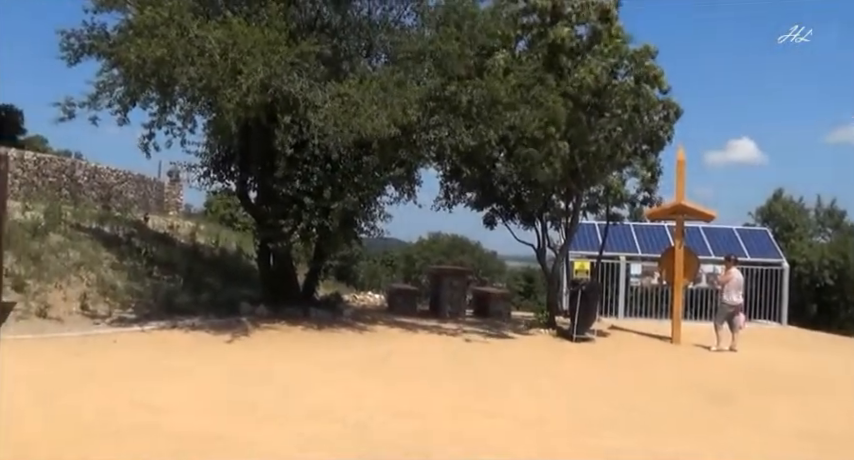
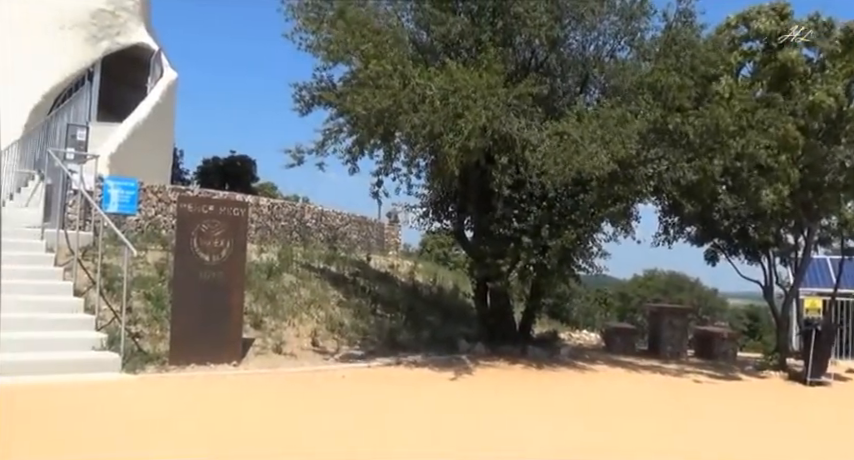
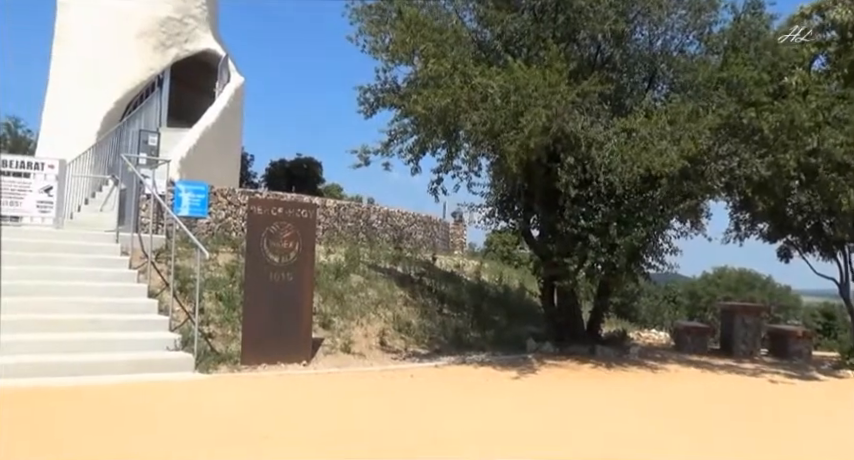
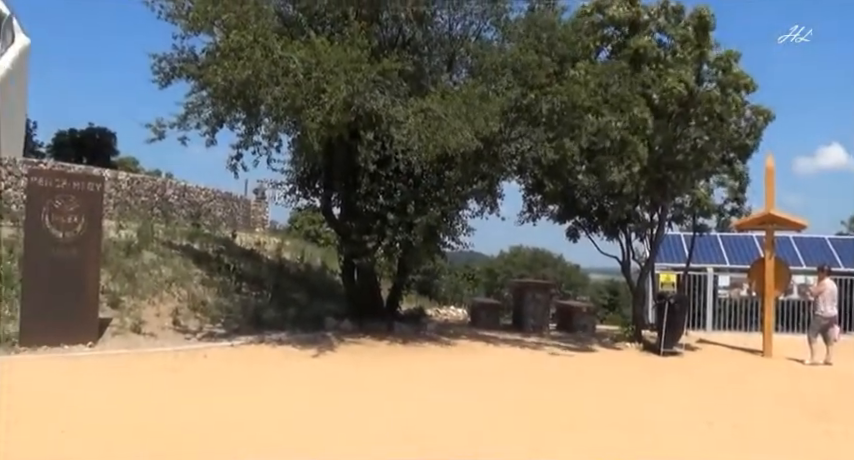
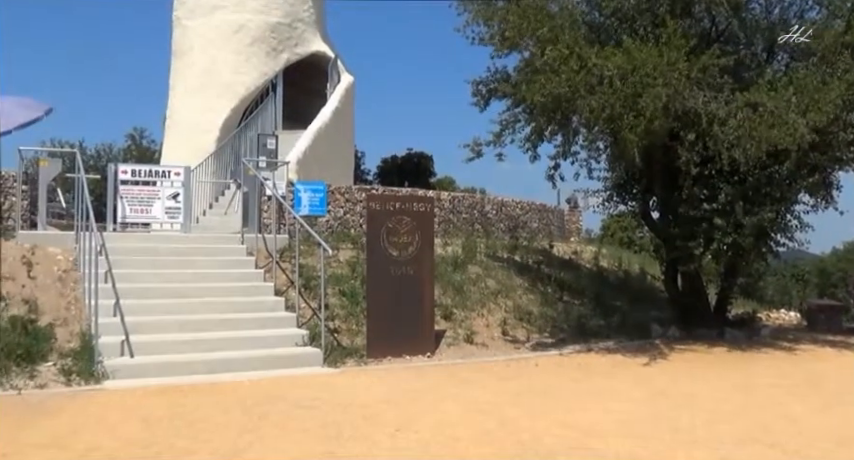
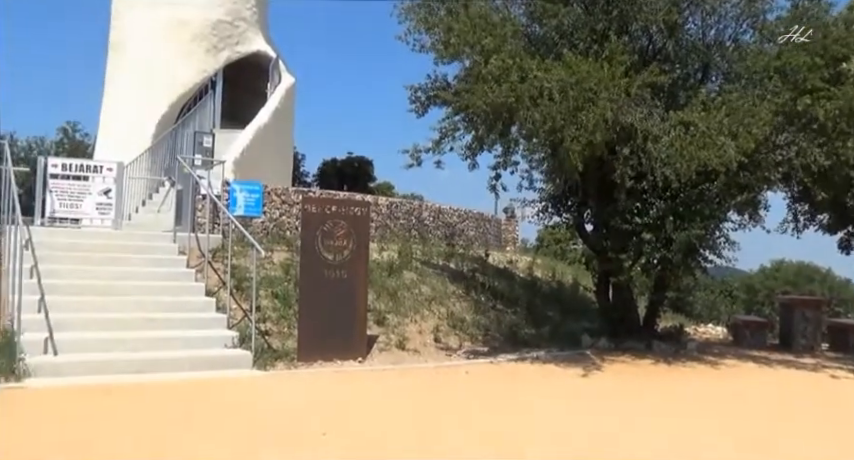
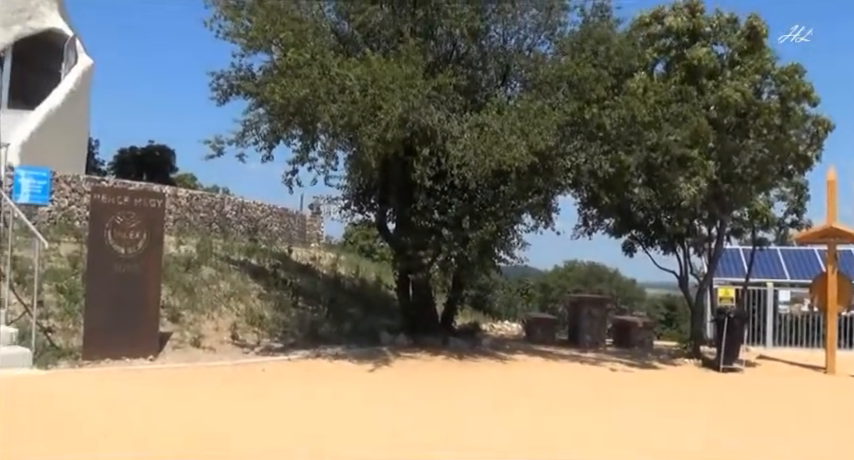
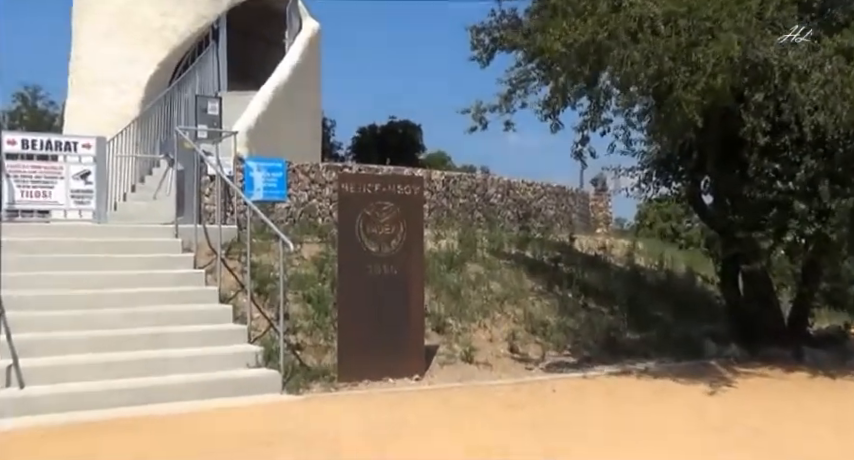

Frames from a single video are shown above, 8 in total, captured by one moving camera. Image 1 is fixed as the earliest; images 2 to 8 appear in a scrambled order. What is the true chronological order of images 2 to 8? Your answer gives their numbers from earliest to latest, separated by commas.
4, 7, 2, 3, 6, 5, 8
